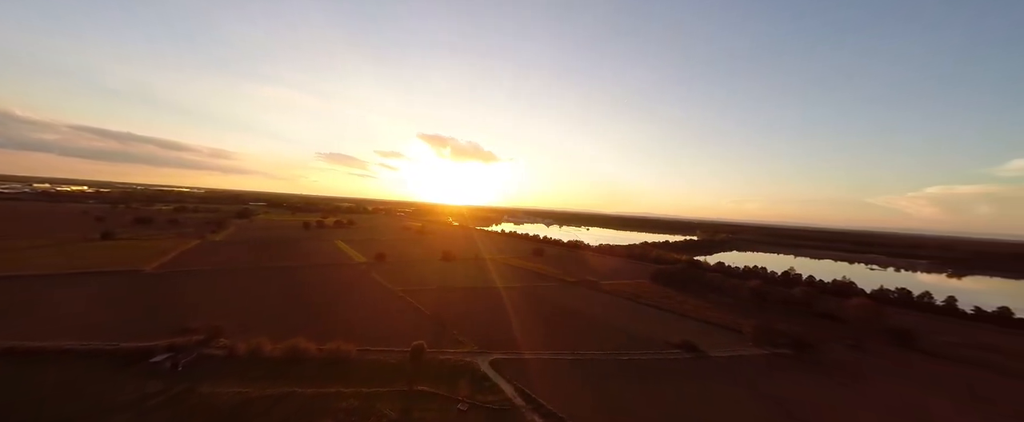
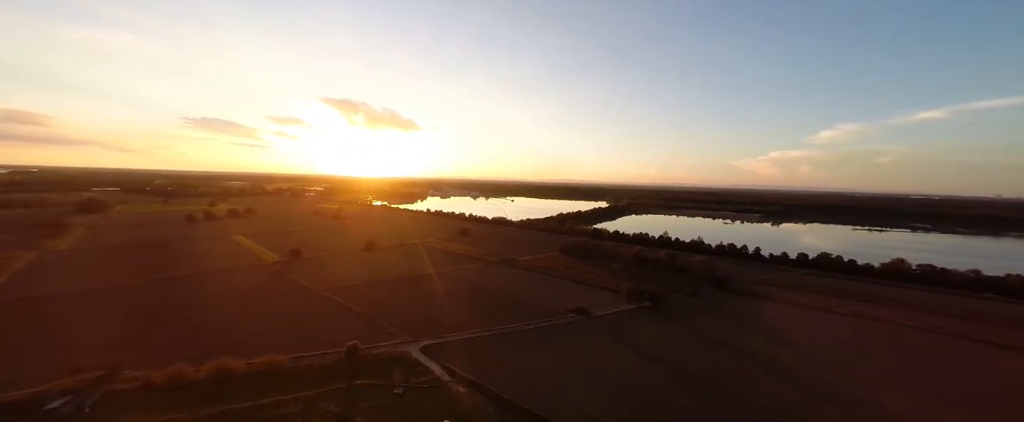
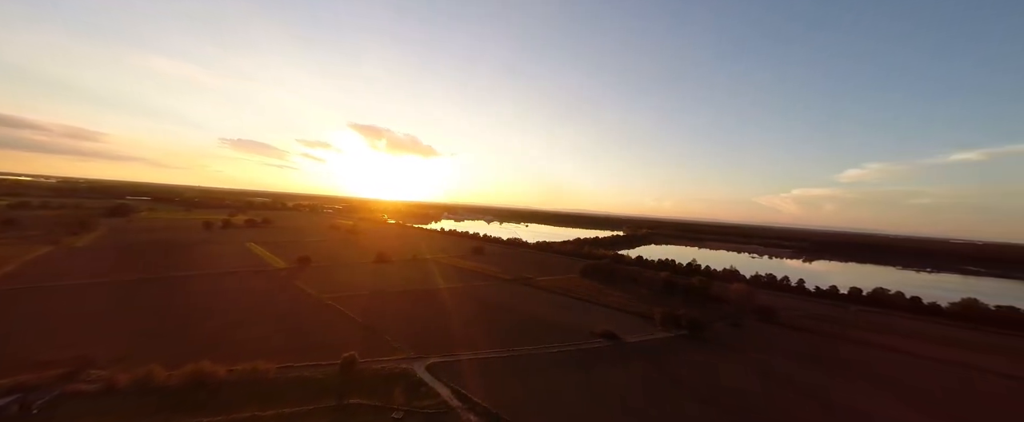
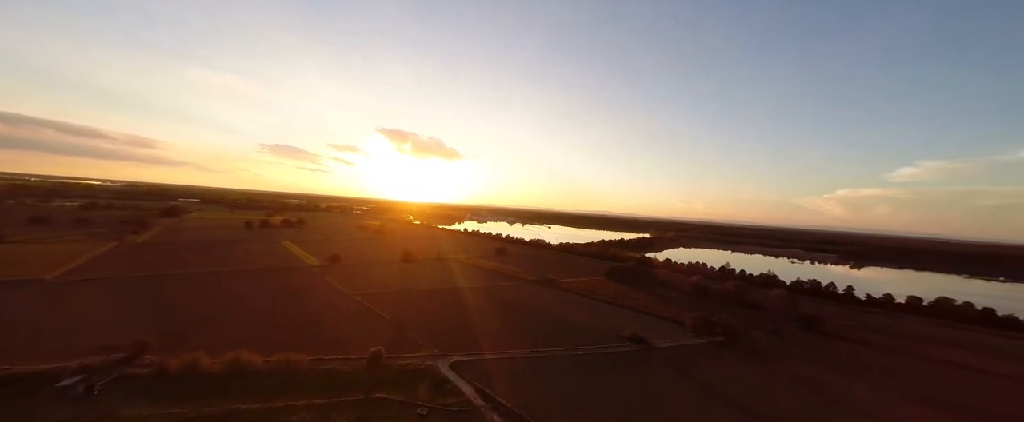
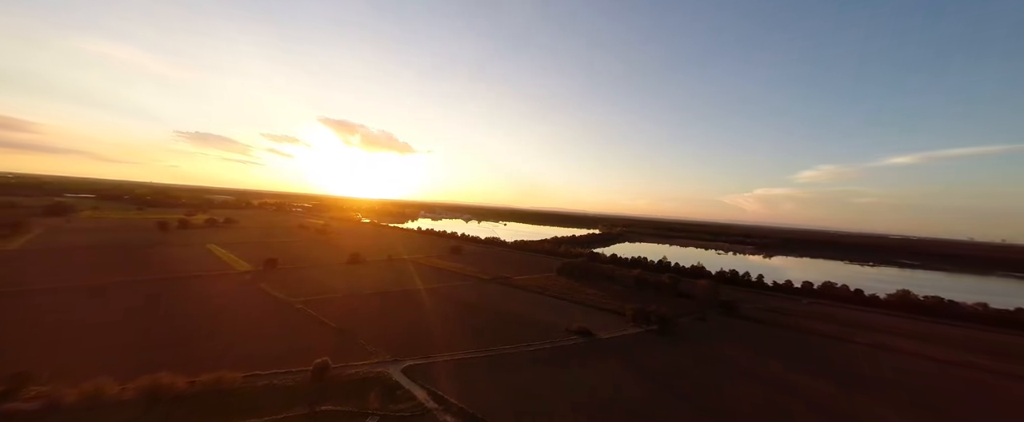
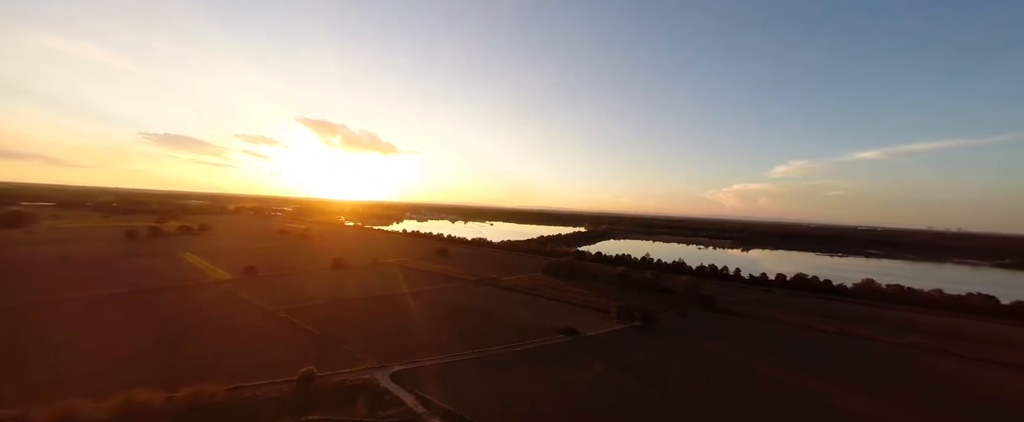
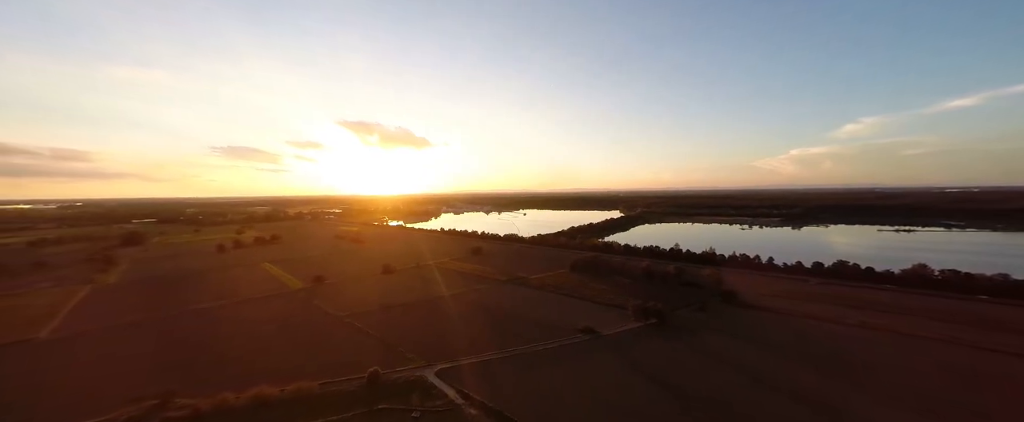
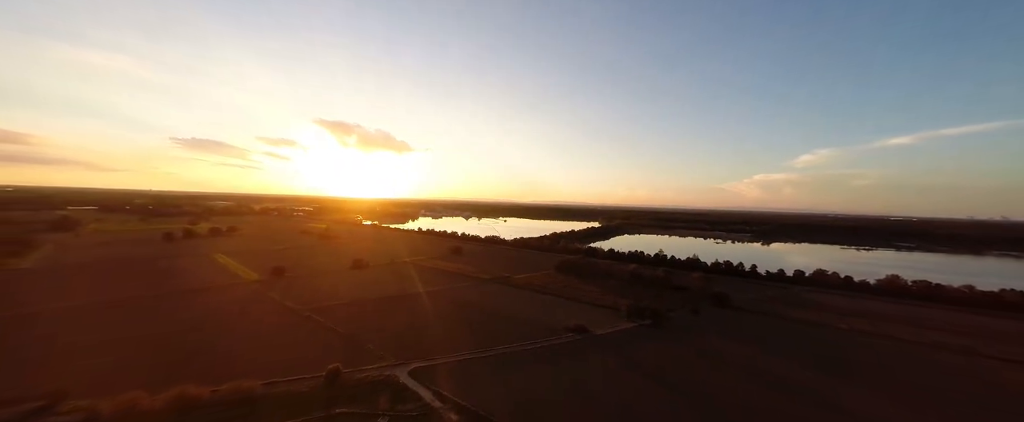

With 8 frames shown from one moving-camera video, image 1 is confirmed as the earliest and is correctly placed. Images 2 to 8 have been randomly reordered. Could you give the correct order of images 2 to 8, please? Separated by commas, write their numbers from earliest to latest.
4, 3, 5, 6, 8, 2, 7
